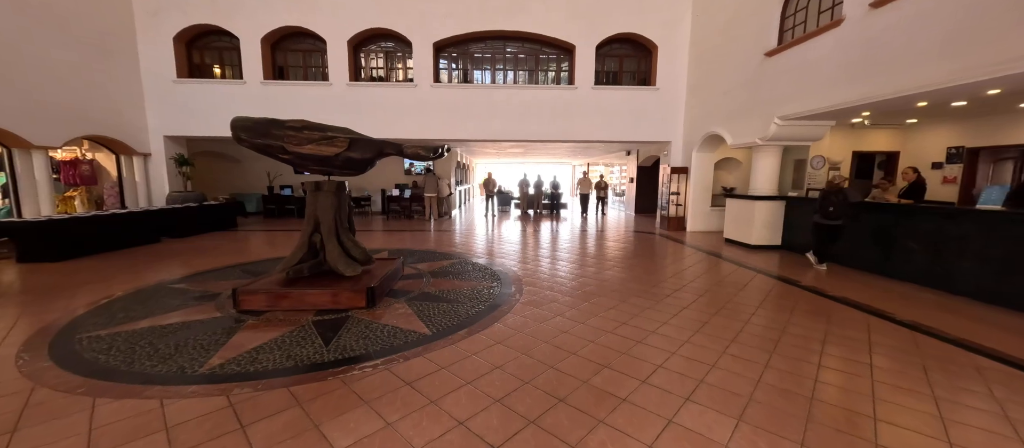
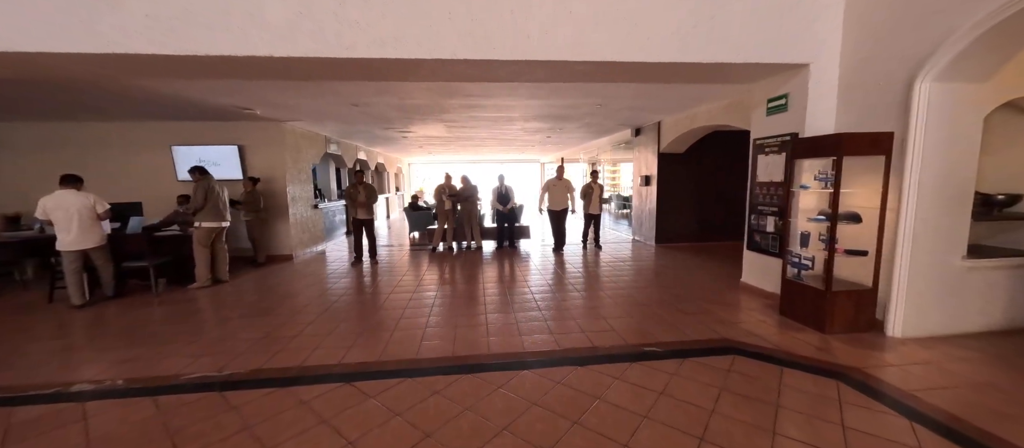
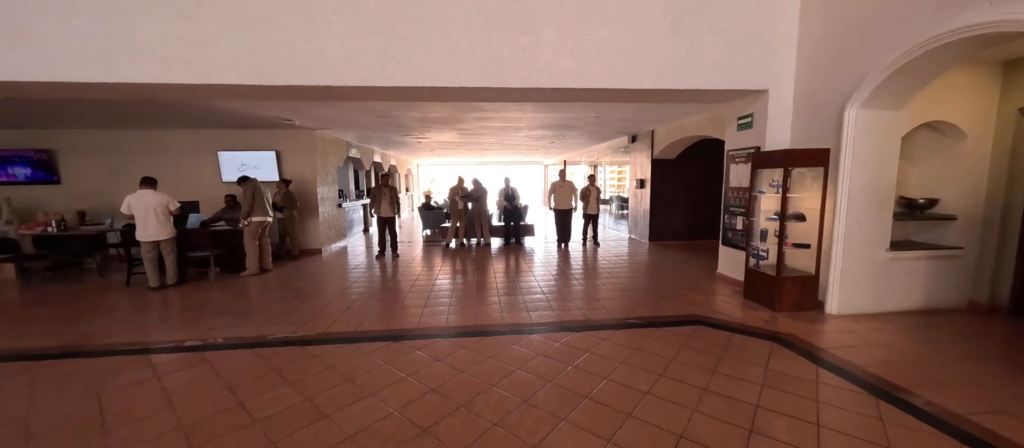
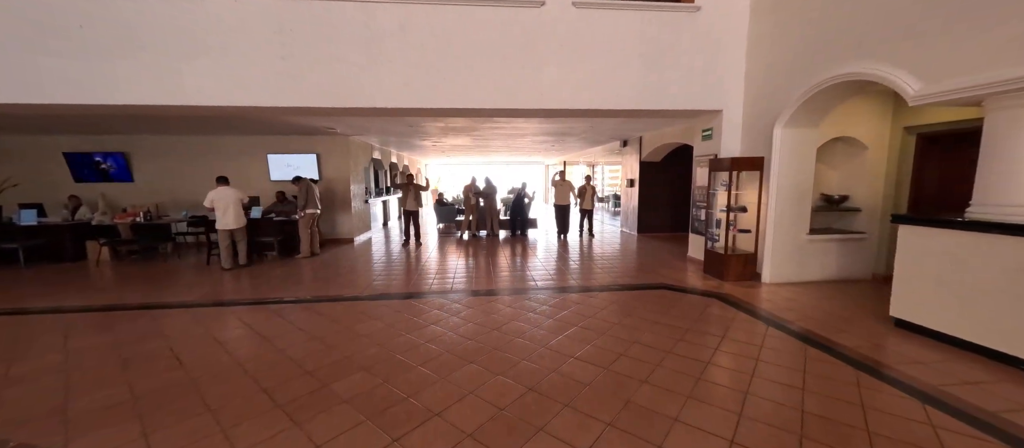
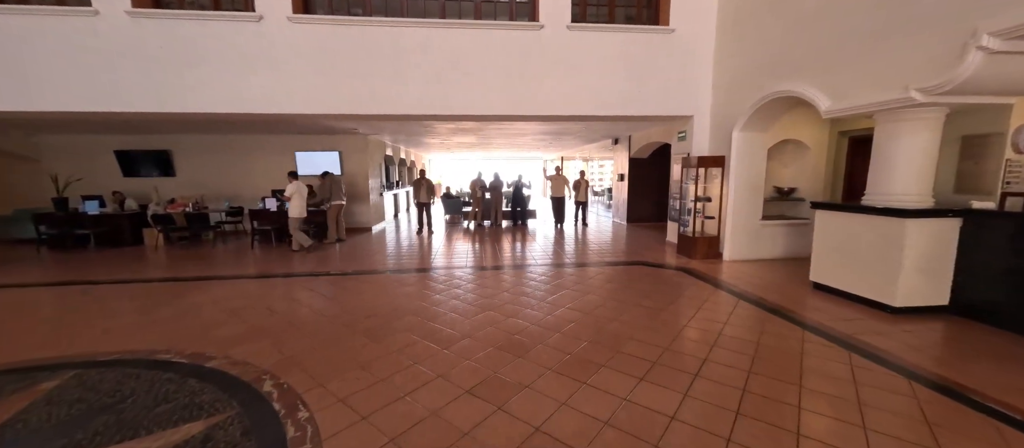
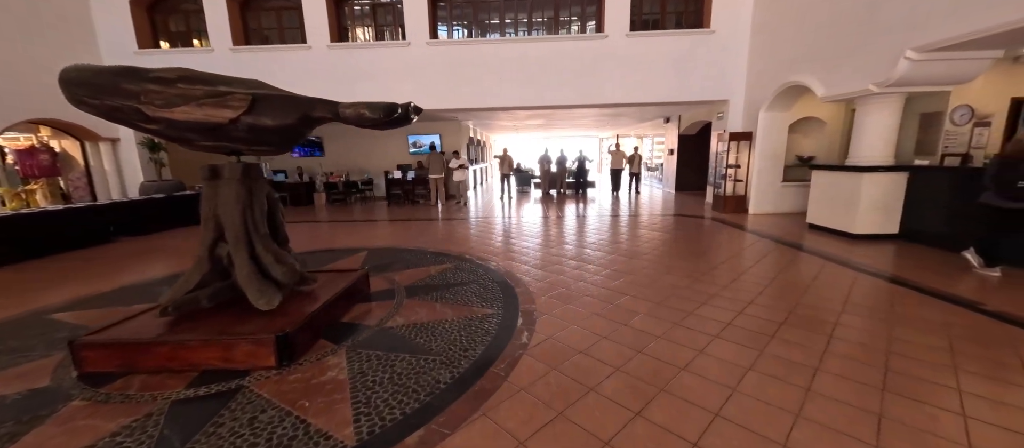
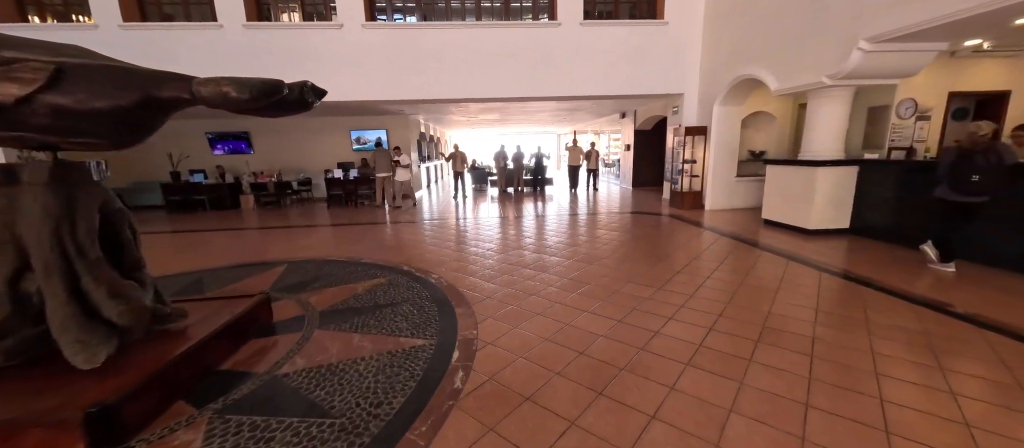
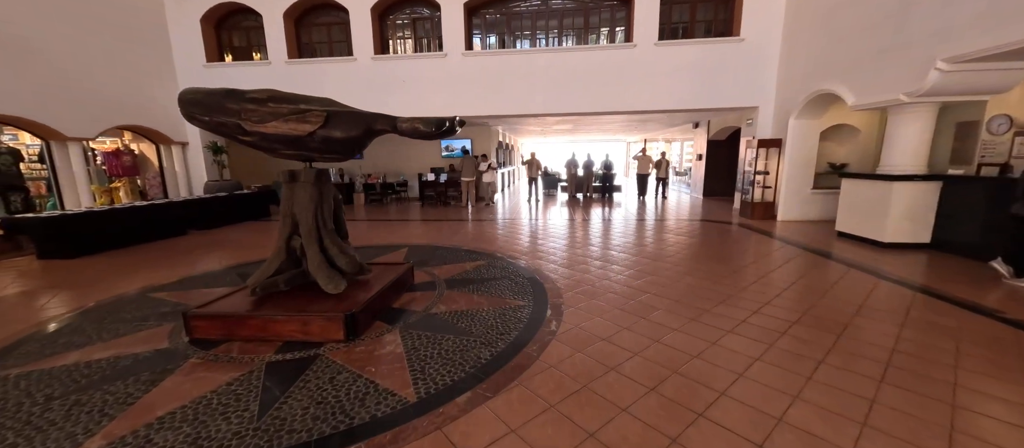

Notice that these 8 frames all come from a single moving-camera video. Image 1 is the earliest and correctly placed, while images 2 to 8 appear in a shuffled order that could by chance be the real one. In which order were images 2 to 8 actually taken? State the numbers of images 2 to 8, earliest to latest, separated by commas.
8, 6, 7, 5, 4, 3, 2
